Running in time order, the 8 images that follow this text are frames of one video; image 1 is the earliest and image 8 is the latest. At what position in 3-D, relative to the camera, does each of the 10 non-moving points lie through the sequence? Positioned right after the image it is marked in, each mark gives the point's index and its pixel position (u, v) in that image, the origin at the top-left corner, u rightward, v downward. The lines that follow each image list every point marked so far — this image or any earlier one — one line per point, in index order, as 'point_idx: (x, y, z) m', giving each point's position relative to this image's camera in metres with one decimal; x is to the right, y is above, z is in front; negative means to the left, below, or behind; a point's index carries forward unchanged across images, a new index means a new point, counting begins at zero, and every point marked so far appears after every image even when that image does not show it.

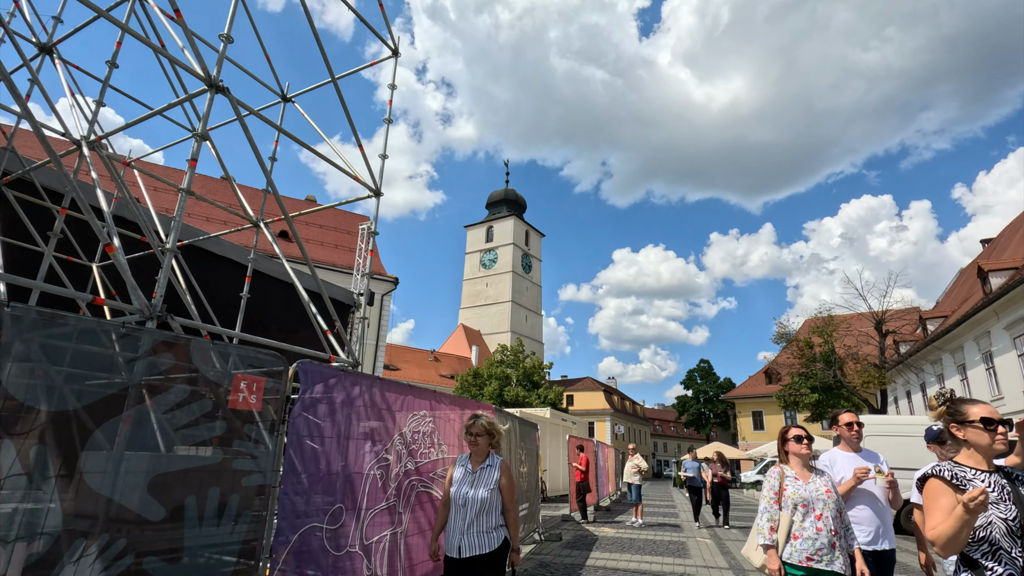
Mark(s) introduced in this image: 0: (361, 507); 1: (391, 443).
0: (-1.2, -1.7, +4.2) m
1: (-1.1, -1.3, +4.6) m
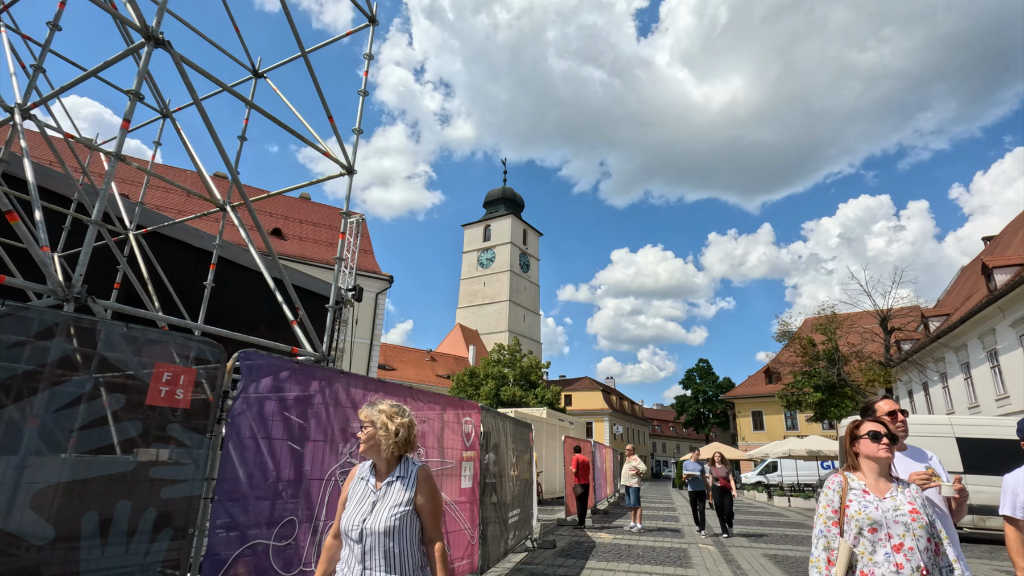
0: (-1.3, -1.6, +3.7) m
1: (-1.2, -1.2, +4.1) m
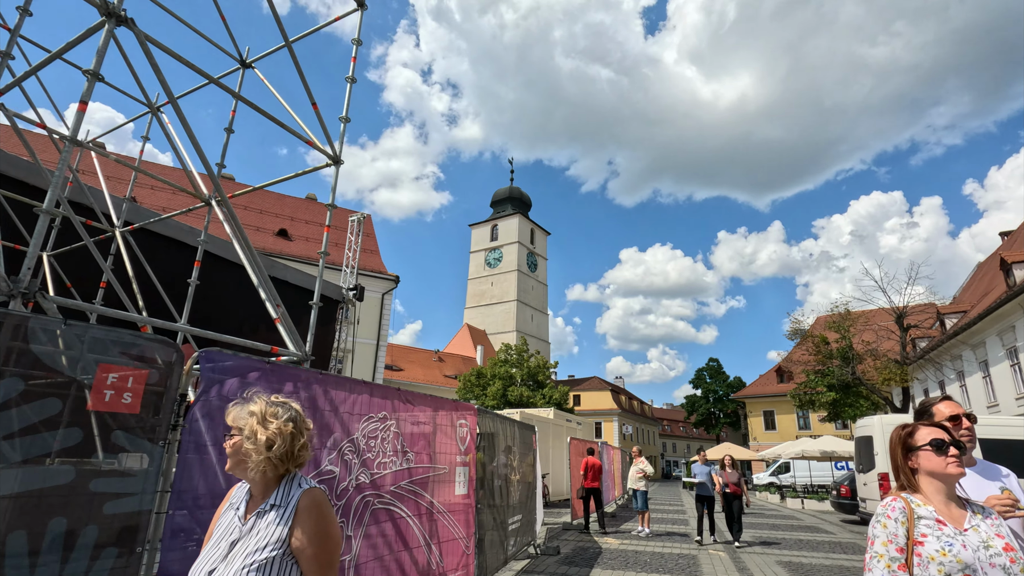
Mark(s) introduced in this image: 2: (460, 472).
0: (-1.4, -1.5, +3.4) m
1: (-1.2, -1.2, +3.8) m
2: (-0.5, -1.8, +5.3) m
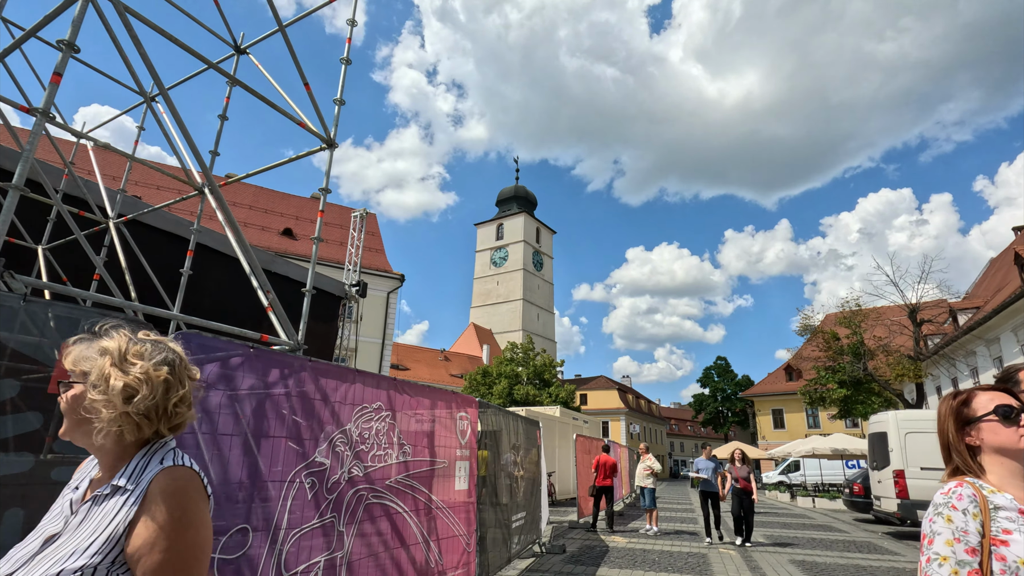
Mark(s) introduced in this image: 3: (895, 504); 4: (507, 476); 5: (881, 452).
0: (-1.4, -1.4, +3.2) m
1: (-1.2, -1.0, +3.6) m
2: (-0.5, -1.7, +5.1) m
3: (+7.7, -4.3, +10.8) m
4: (-0.1, -2.4, +6.9) m
5: (+7.9, -3.5, +11.5) m
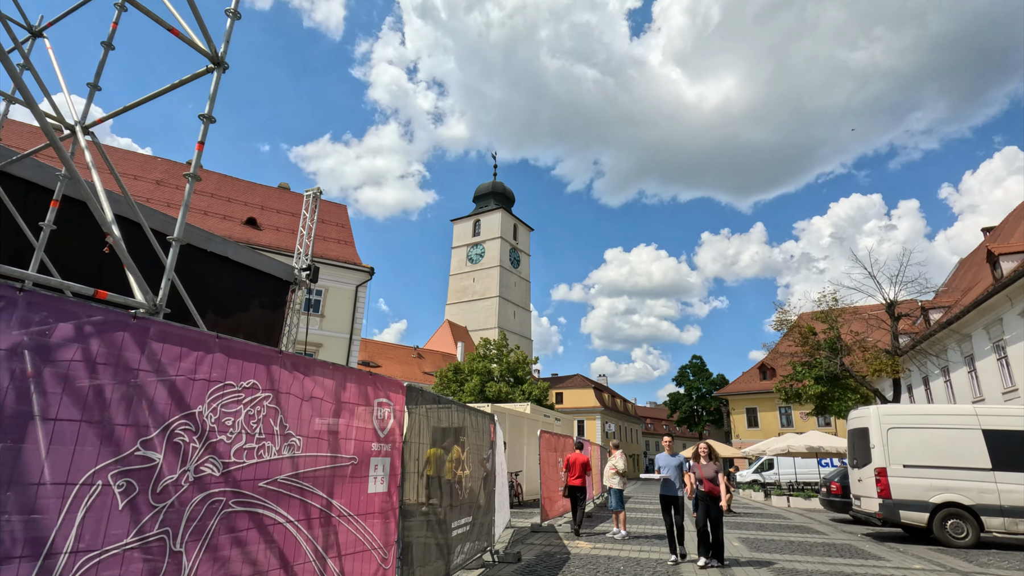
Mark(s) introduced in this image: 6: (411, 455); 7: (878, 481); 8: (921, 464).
0: (-1.9, -1.1, +2.2) m
1: (-1.7, -0.7, +2.6) m
2: (-1.0, -1.4, +4.2) m
3: (+6.9, -4.1, +10.2) m
4: (-0.7, -2.1, +6.0) m
5: (+7.1, -3.3, +10.8) m
6: (-0.9, -1.5, +4.8) m
7: (+6.9, -3.7, +10.2) m
8: (+7.7, -3.3, +10.0) m
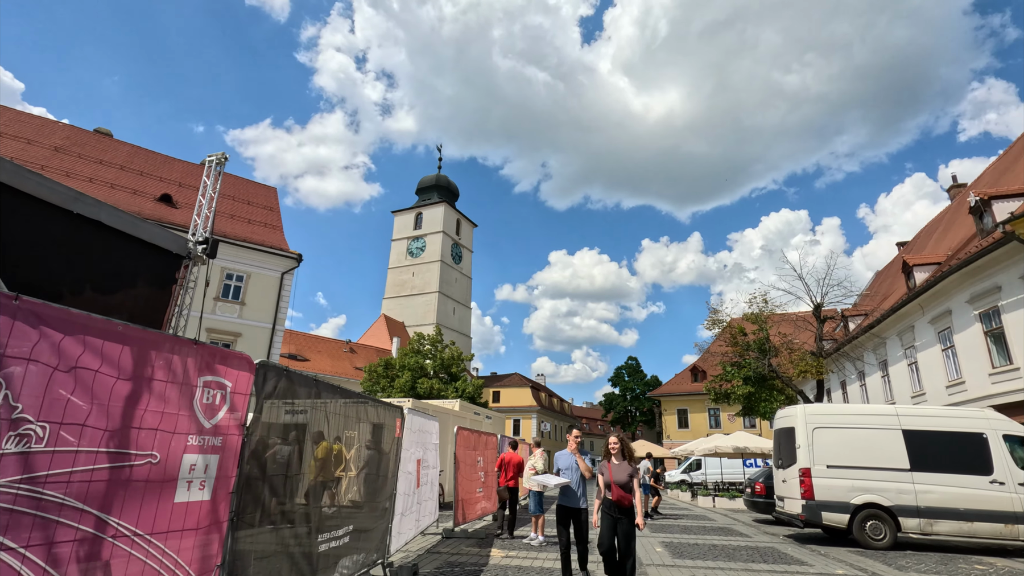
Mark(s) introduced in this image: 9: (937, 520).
0: (-2.4, -0.7, +1.1) m
1: (-2.3, -0.3, +1.5) m
2: (-1.9, -1.0, +3.2) m
3: (+5.3, -4.0, +10.0) m
4: (-1.7, -1.8, +5.0) m
5: (+5.5, -3.2, +10.6) m
6: (-1.8, -1.2, +3.7) m
7: (+5.4, -3.6, +9.9) m
8: (+6.1, -3.2, +9.9) m
9: (+7.5, -4.1, +9.4) m
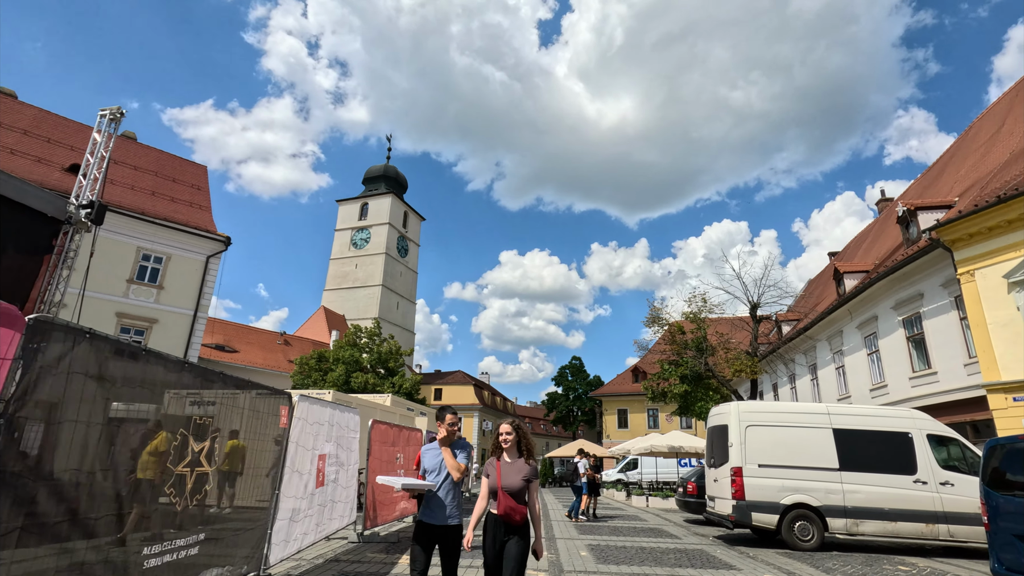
0: (-2.9, -0.4, +0.1) m
1: (-2.8, 0.0, +0.5) m
2: (-2.5, -0.7, +2.2) m
3: (+3.9, -3.9, +9.7) m
4: (-2.6, -1.4, +4.1) m
5: (+4.0, -3.1, +10.3) m
6: (-2.5, -0.8, +2.8) m
7: (+4.0, -3.5, +9.6) m
8: (+4.7, -3.1, +9.6) m
9: (+6.1, -4.0, +9.3) m
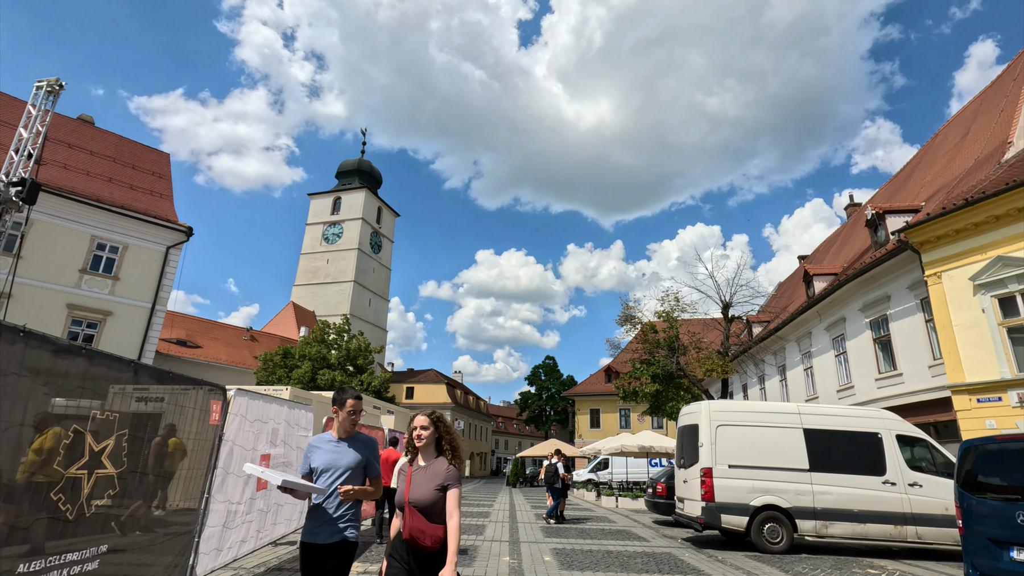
0: (-3.0, -0.2, -0.4) m
1: (-3.0, +0.2, 0.0) m
2: (-2.8, -0.5, +1.7) m
3: (+3.3, -3.8, +9.4) m
4: (-2.9, -1.2, +3.5) m
5: (+3.3, -3.0, +10.0) m
6: (-2.7, -0.6, +2.2) m
7: (+3.3, -3.4, +9.4) m
8: (+4.1, -3.1, +9.4) m
9: (+5.5, -4.0, +9.2) m
